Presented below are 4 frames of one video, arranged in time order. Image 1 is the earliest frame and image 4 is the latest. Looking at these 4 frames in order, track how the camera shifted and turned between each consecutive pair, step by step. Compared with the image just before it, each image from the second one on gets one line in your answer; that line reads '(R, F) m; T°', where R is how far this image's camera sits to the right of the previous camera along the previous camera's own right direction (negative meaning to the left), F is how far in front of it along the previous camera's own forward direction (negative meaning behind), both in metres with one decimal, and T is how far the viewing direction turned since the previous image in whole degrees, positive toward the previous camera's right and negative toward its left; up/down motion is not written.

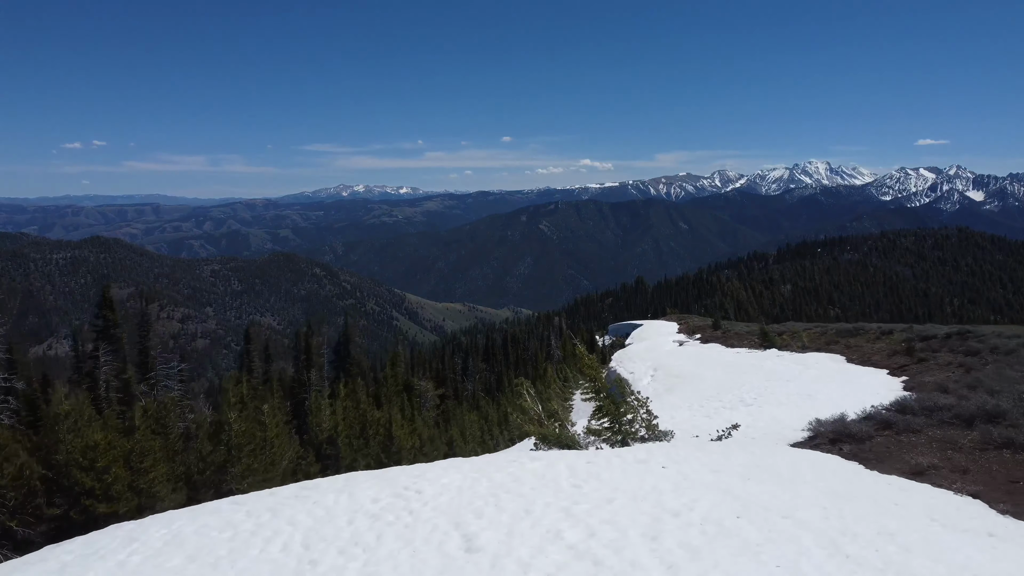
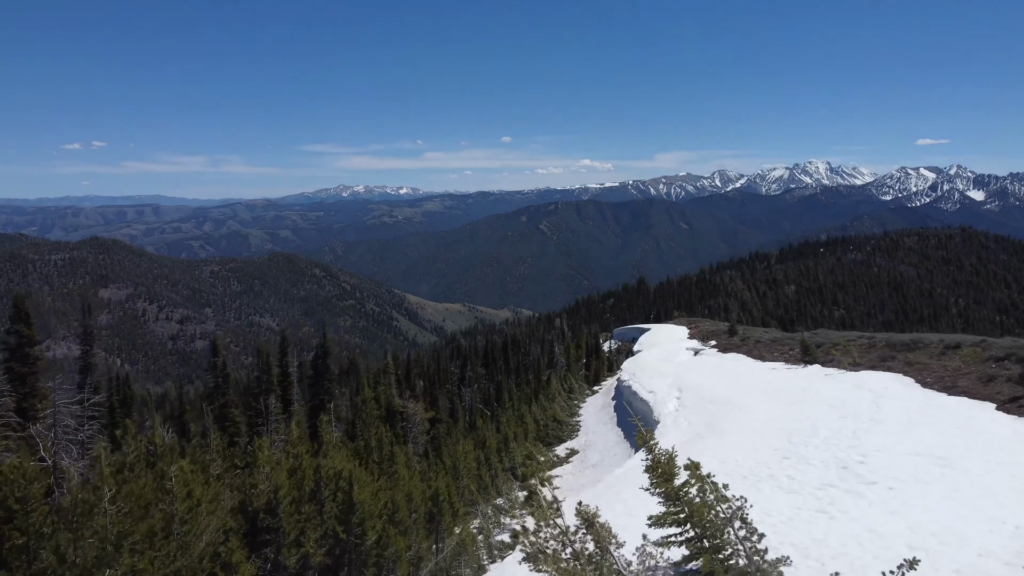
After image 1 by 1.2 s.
(0.0, +2.9) m; 0°
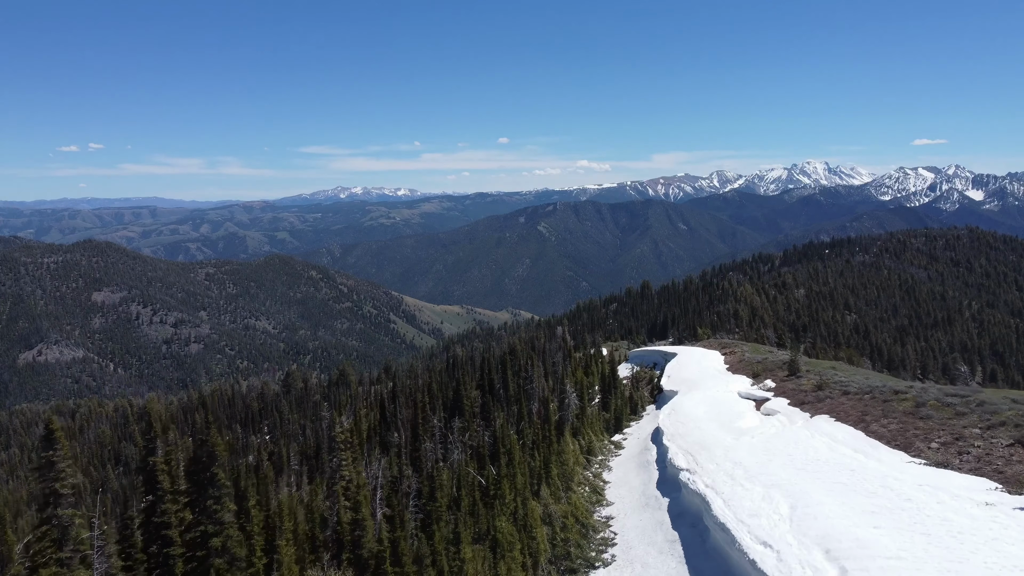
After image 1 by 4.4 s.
(-0.2, +8.4) m; 0°
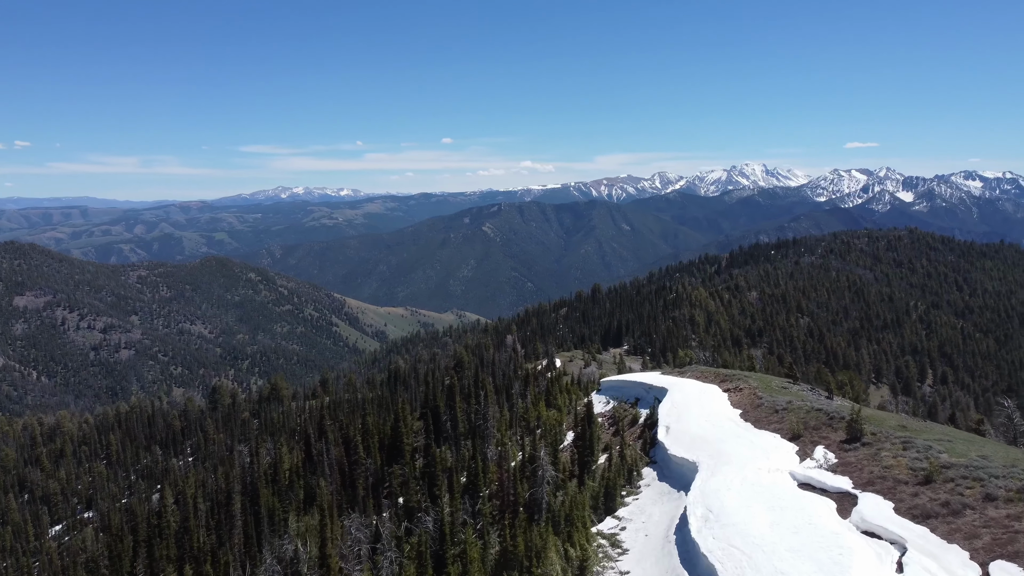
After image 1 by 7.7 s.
(+2.5, +16.0) m; +5°
